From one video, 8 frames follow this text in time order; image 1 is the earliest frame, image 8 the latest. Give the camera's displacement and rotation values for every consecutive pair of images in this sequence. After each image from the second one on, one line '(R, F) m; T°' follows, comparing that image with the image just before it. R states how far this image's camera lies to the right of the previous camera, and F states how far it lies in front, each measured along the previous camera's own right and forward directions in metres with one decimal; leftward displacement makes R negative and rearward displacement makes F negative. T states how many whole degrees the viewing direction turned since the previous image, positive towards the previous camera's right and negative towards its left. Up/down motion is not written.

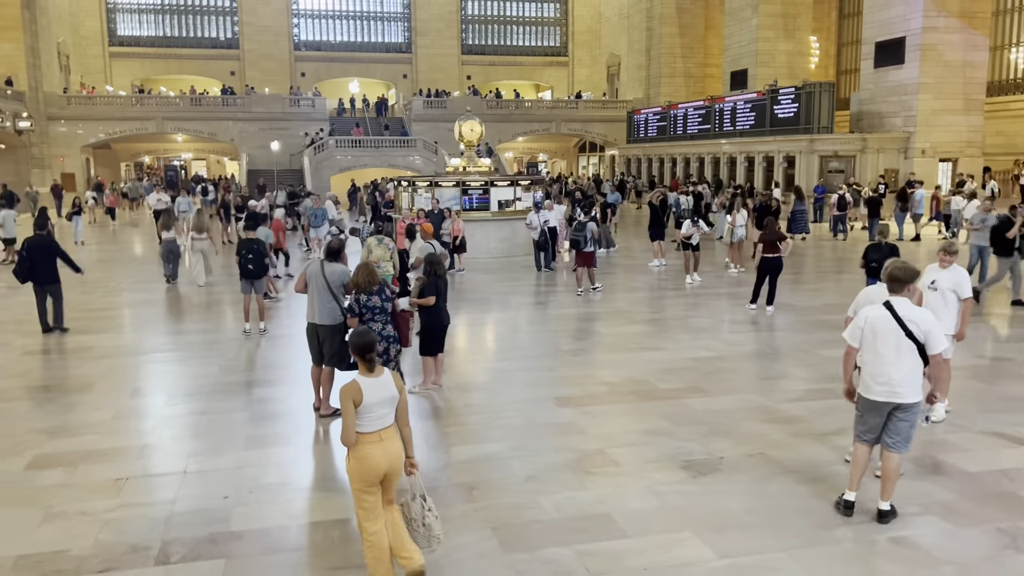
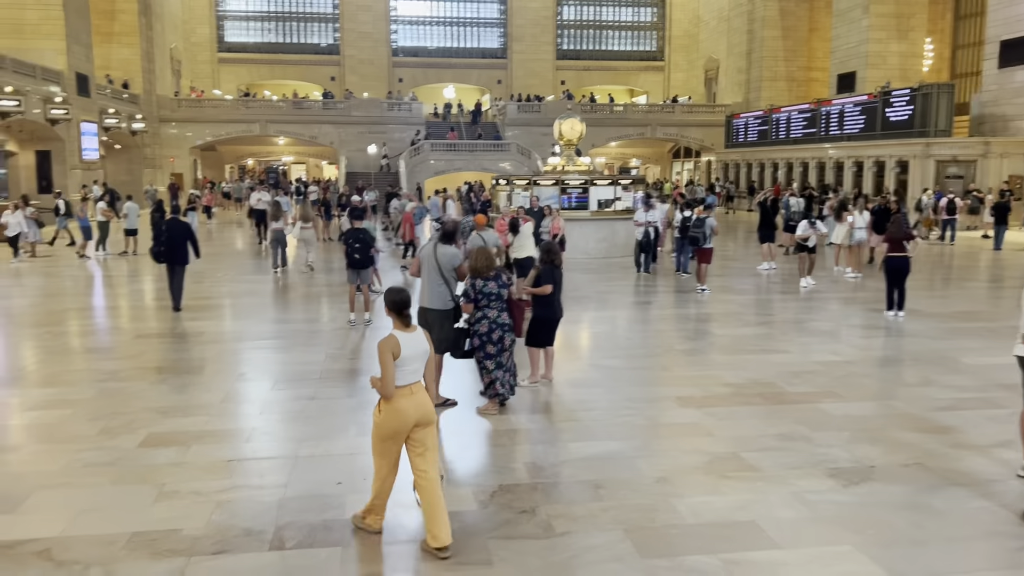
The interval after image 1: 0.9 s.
(-0.3, +0.4) m; -6°
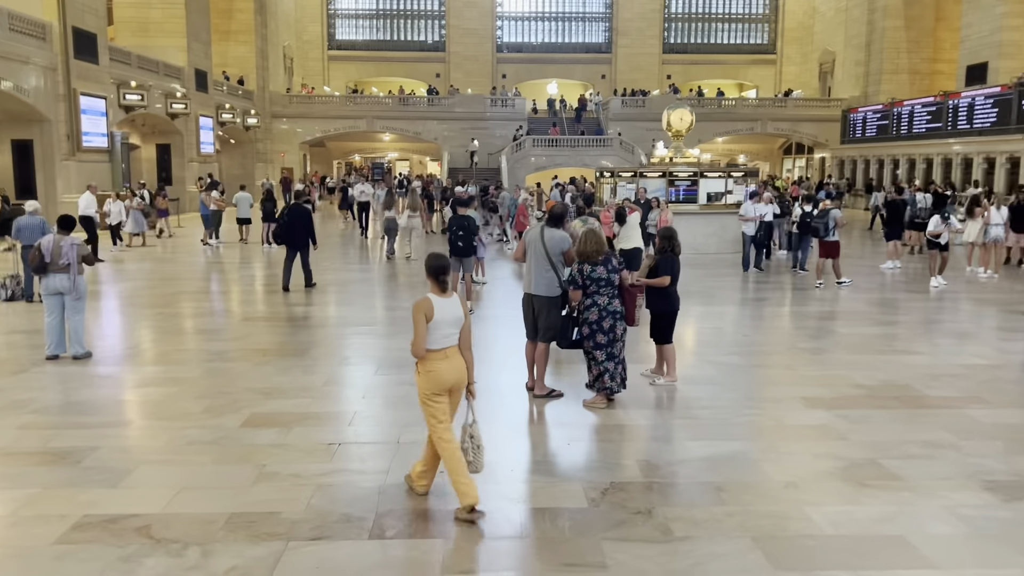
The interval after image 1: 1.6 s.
(-0.1, +0.3) m; -7°
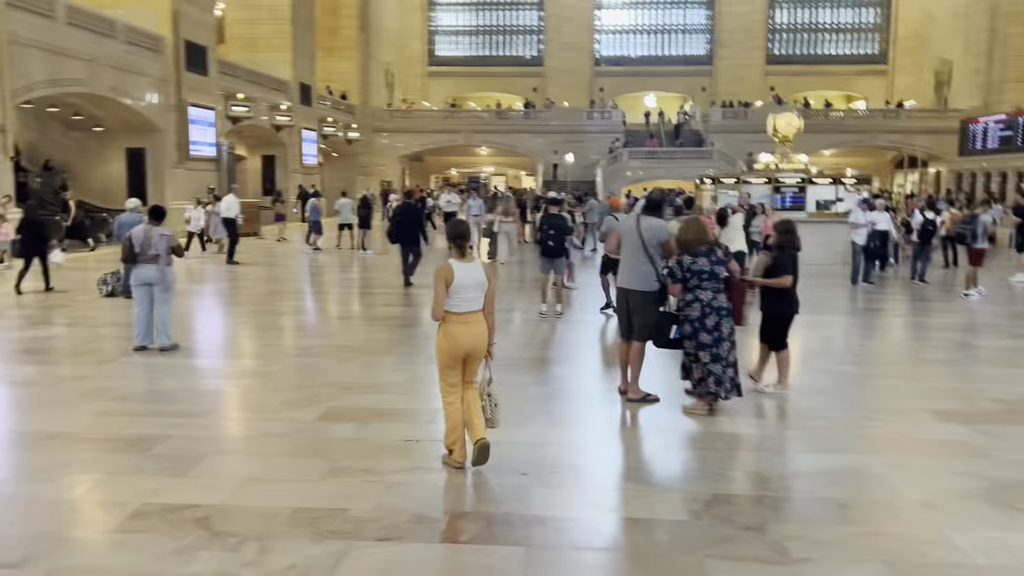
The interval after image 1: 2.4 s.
(0.0, +0.4) m; -6°
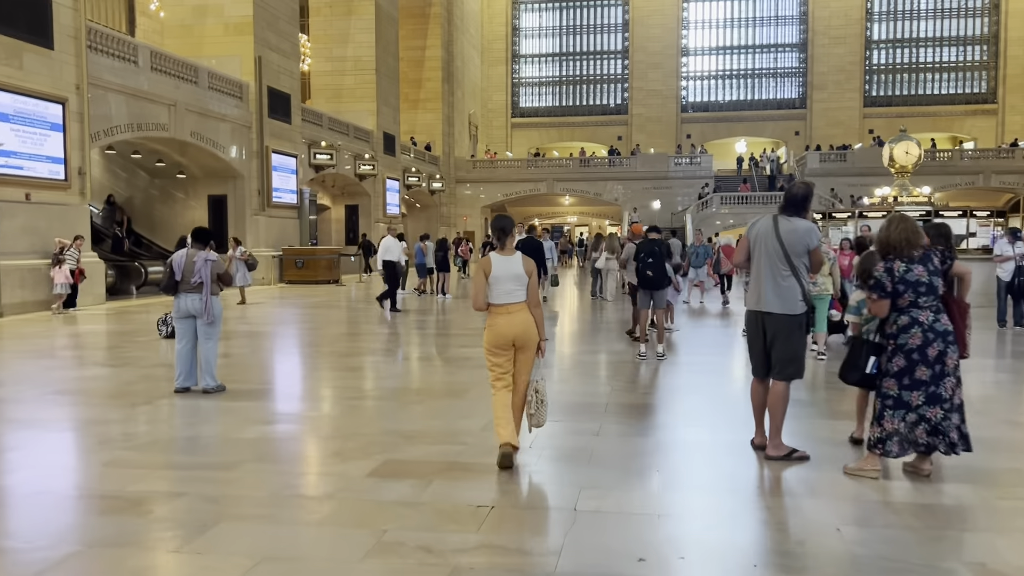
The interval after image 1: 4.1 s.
(-0.1, +1.2) m; -6°
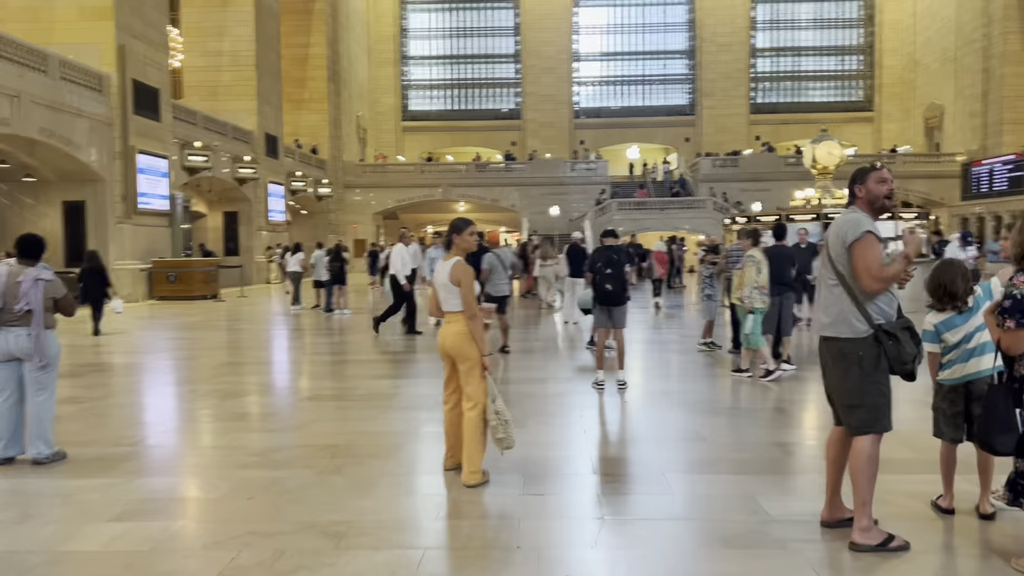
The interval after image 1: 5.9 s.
(-0.4, +1.5) m; +8°
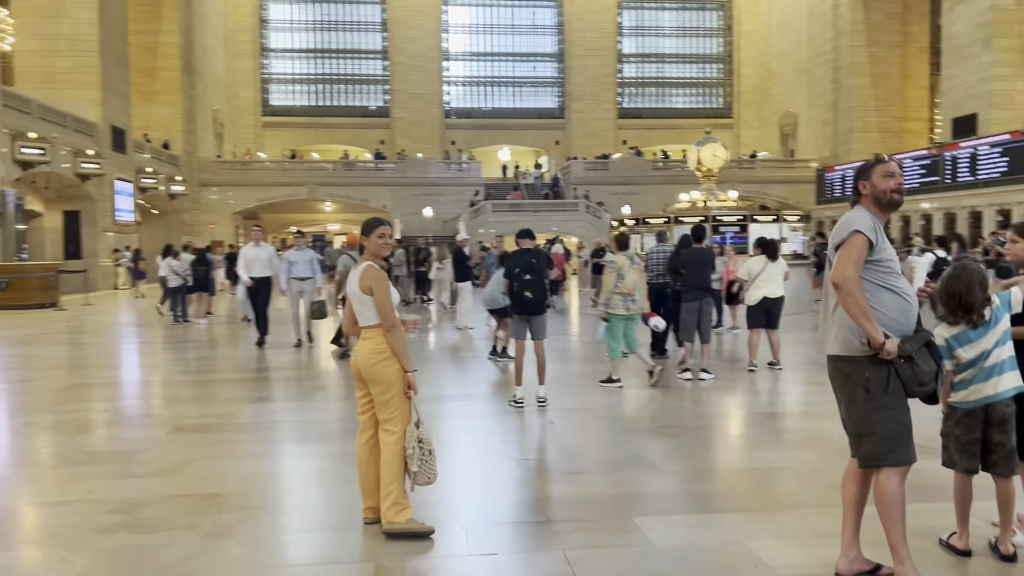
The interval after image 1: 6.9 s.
(-0.3, +0.8) m; +9°
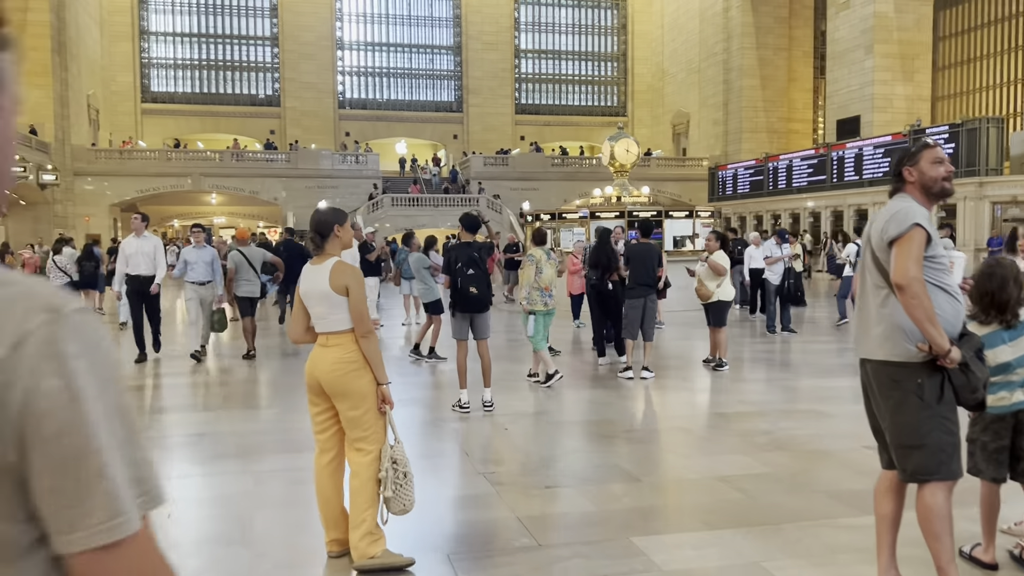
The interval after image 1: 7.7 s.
(-0.4, +0.4) m; +7°
